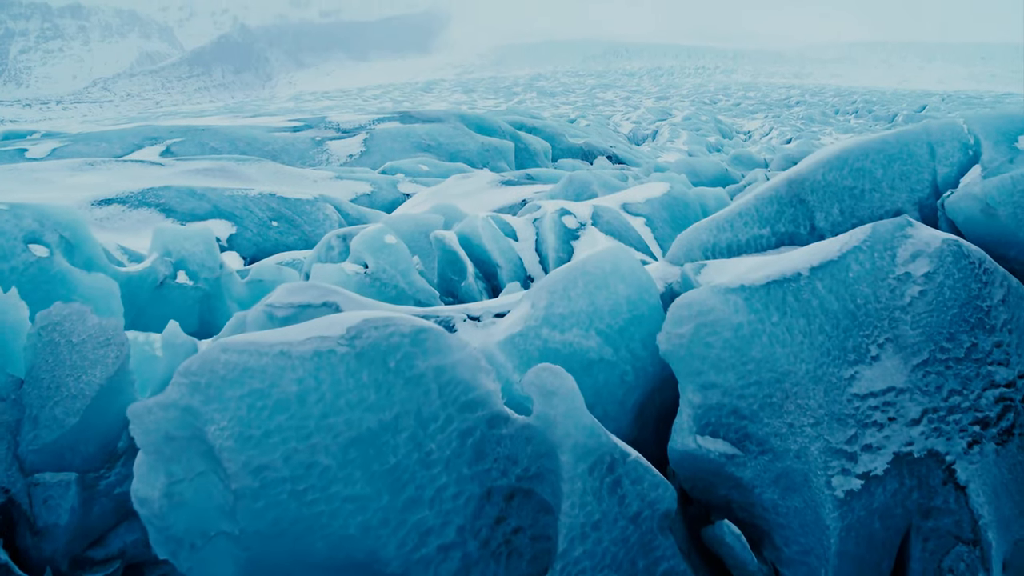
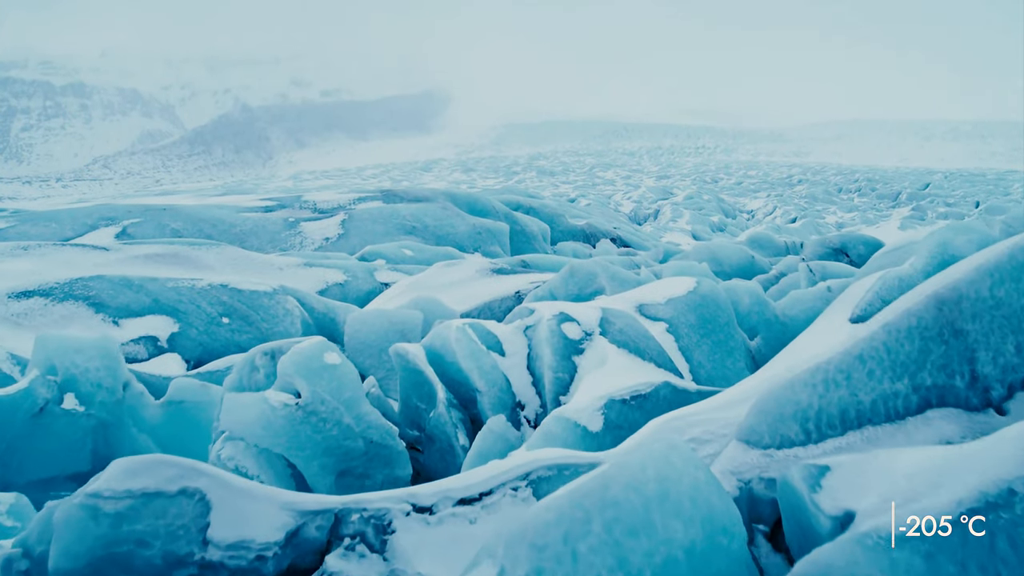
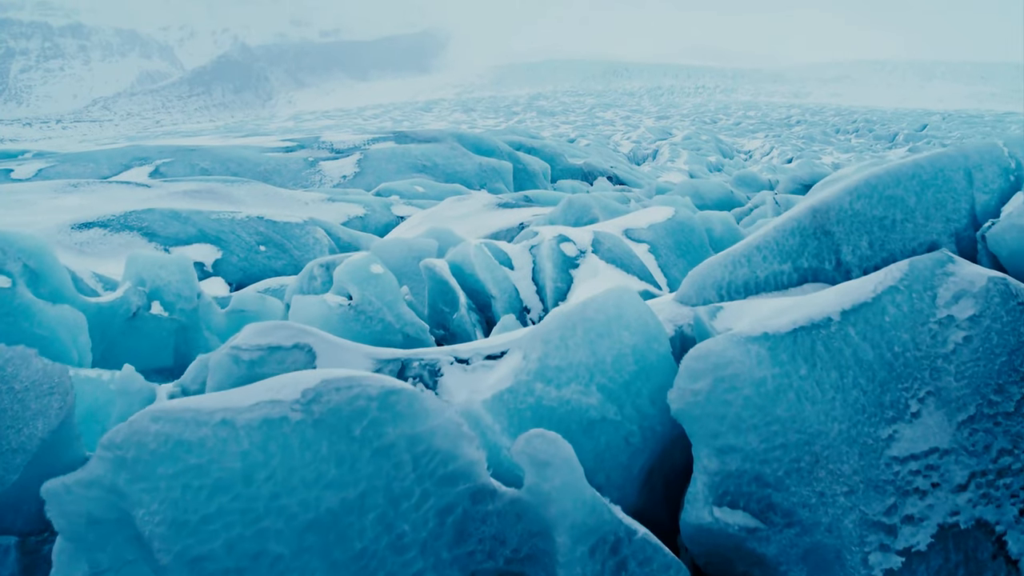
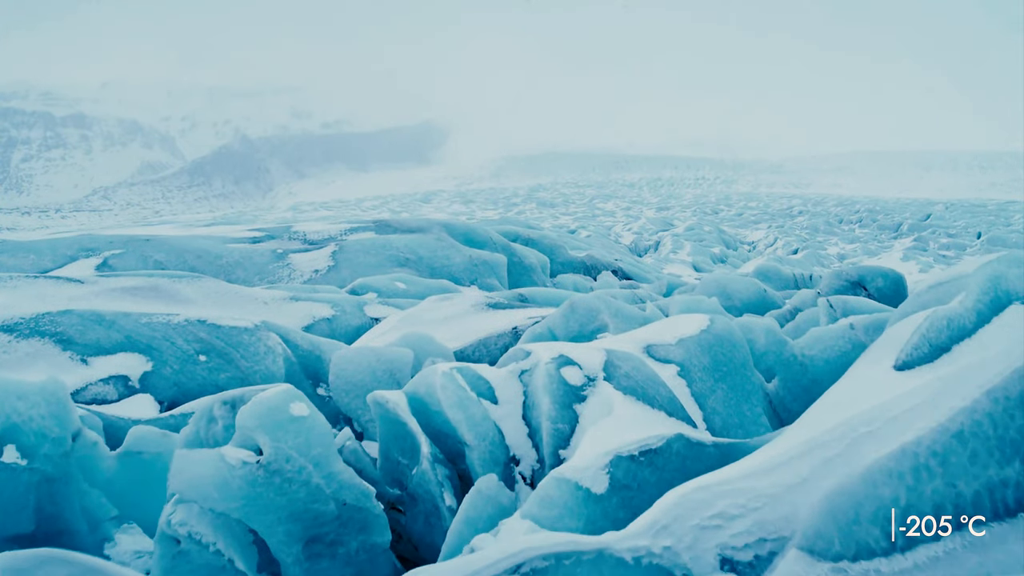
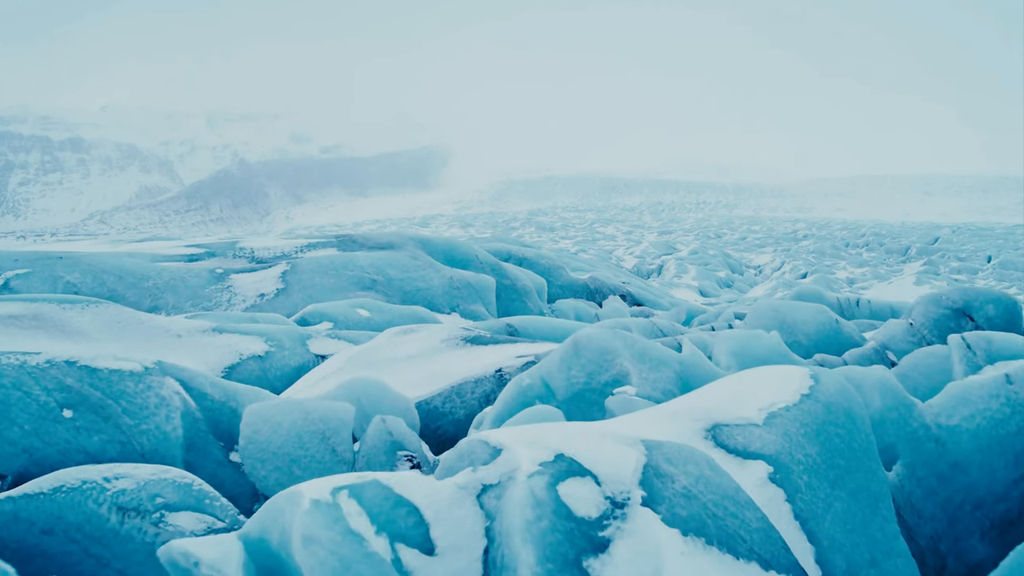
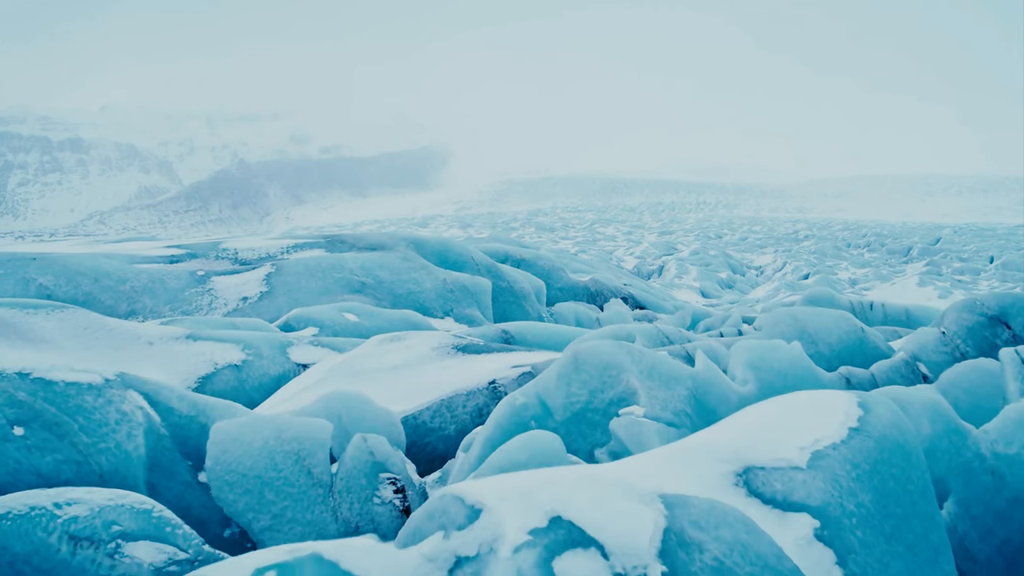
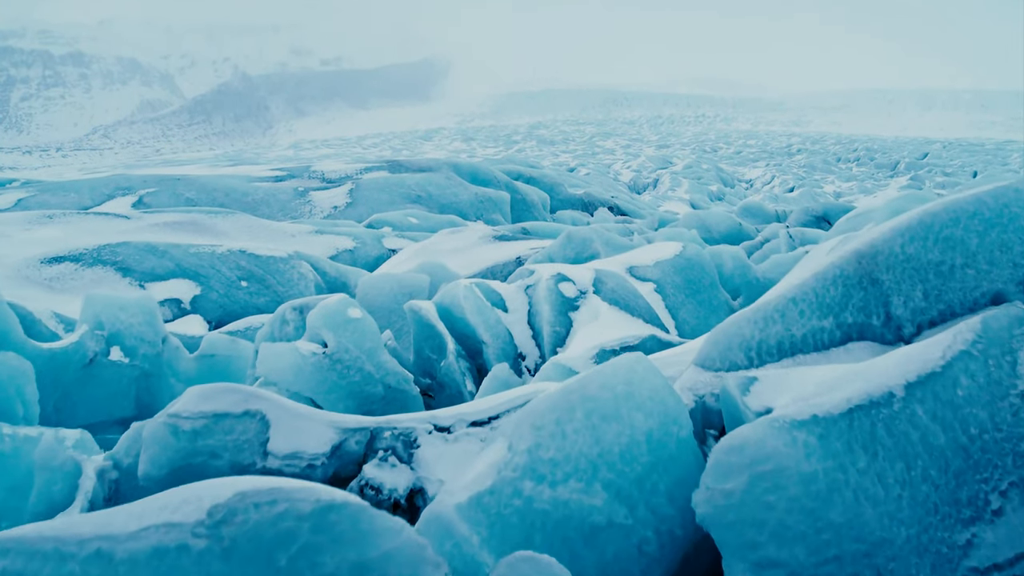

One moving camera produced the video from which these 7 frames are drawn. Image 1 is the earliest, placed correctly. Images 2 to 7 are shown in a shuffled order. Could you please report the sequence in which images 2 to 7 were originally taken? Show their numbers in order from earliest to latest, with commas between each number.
3, 7, 2, 4, 5, 6
